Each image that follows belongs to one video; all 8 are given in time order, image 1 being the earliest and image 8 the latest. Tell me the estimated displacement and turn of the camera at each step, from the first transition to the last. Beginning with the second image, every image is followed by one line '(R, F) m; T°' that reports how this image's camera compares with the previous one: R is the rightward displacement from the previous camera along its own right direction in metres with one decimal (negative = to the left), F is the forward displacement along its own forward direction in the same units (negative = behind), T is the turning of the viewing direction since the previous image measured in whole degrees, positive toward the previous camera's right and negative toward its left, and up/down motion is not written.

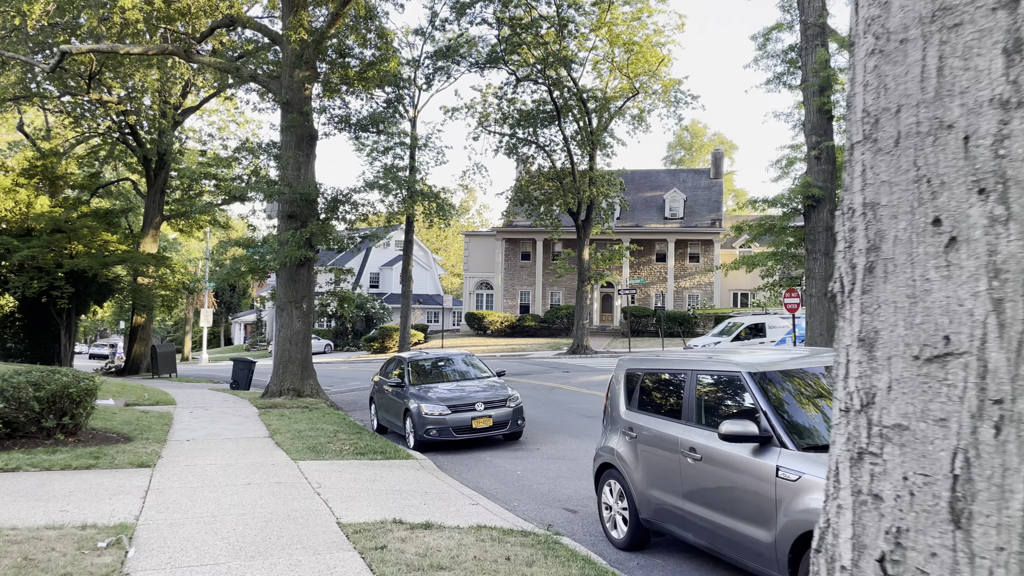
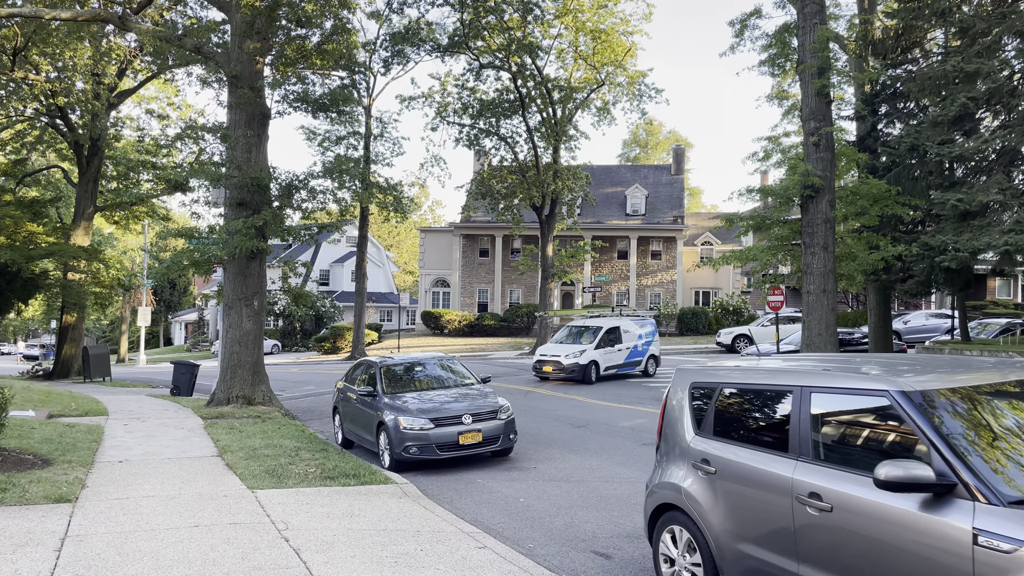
(-0.5, +1.5) m; +4°
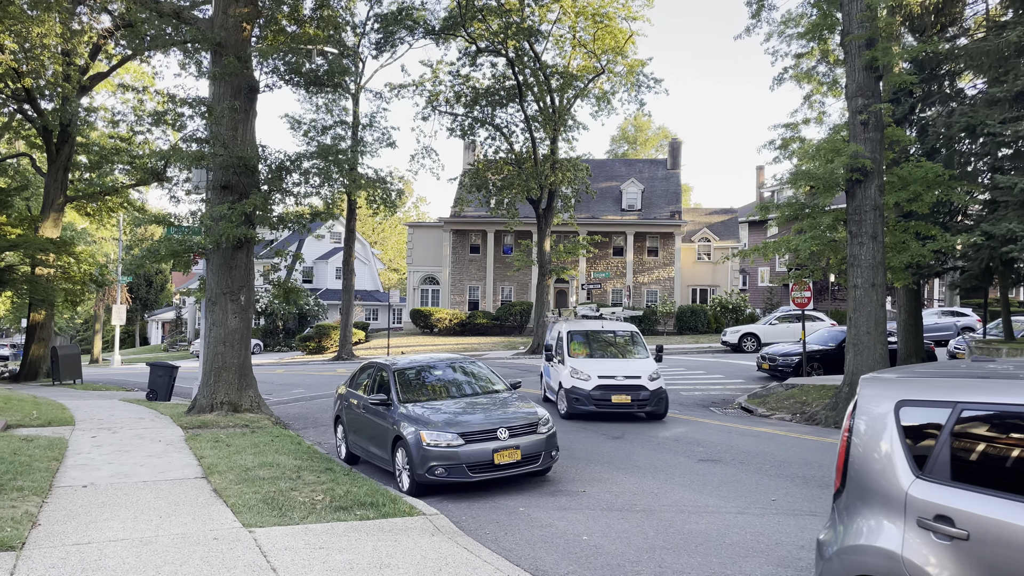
(-0.6, +1.5) m; +1°
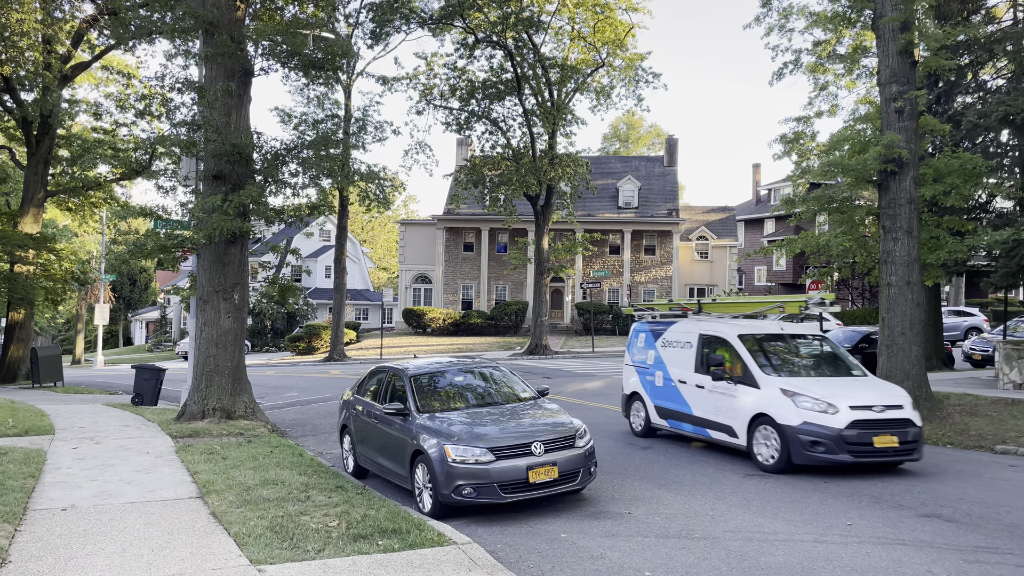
(-0.4, +0.9) m; +1°
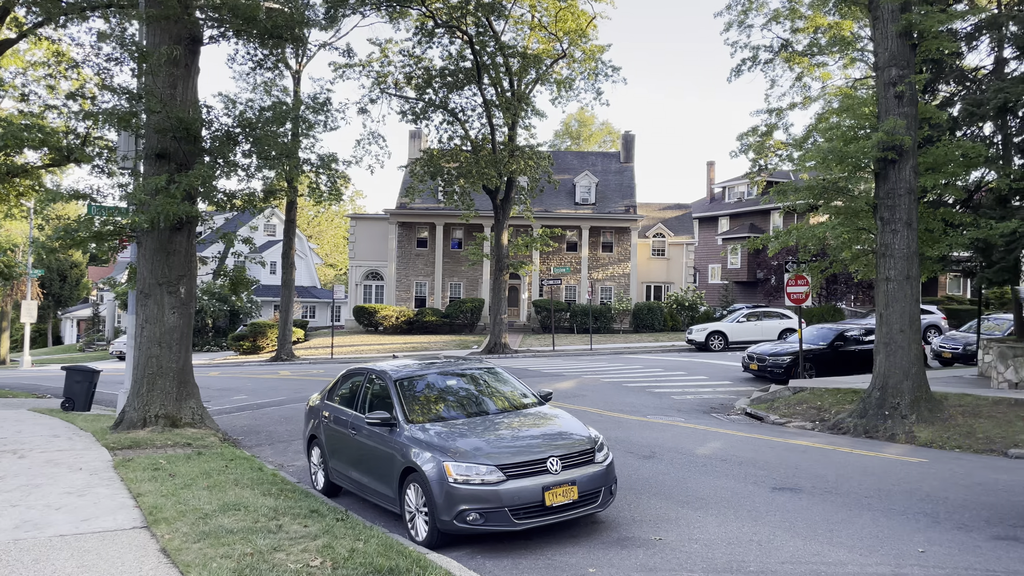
(-0.5, +1.1) m; +4°
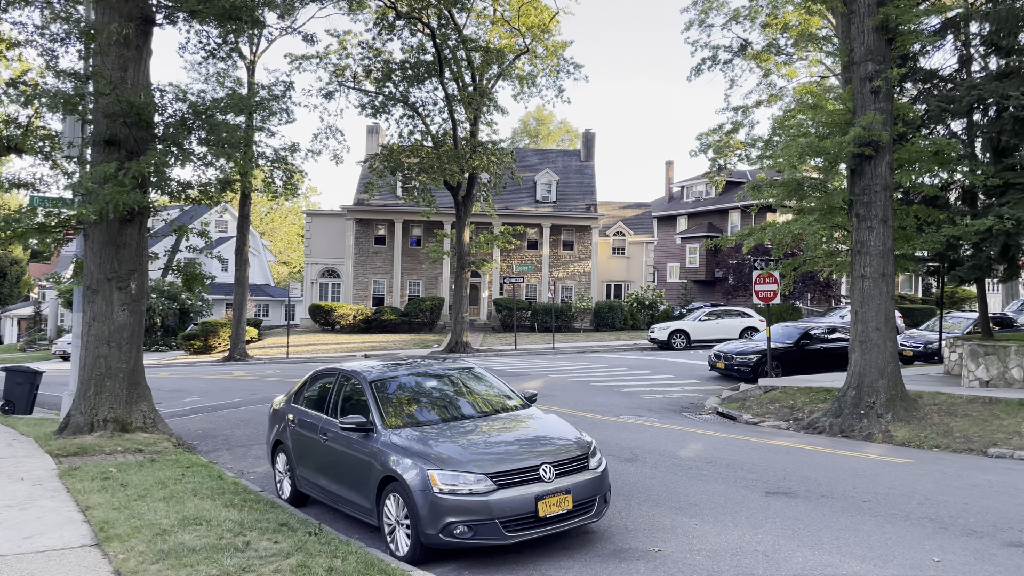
(-0.2, +0.4) m; +3°
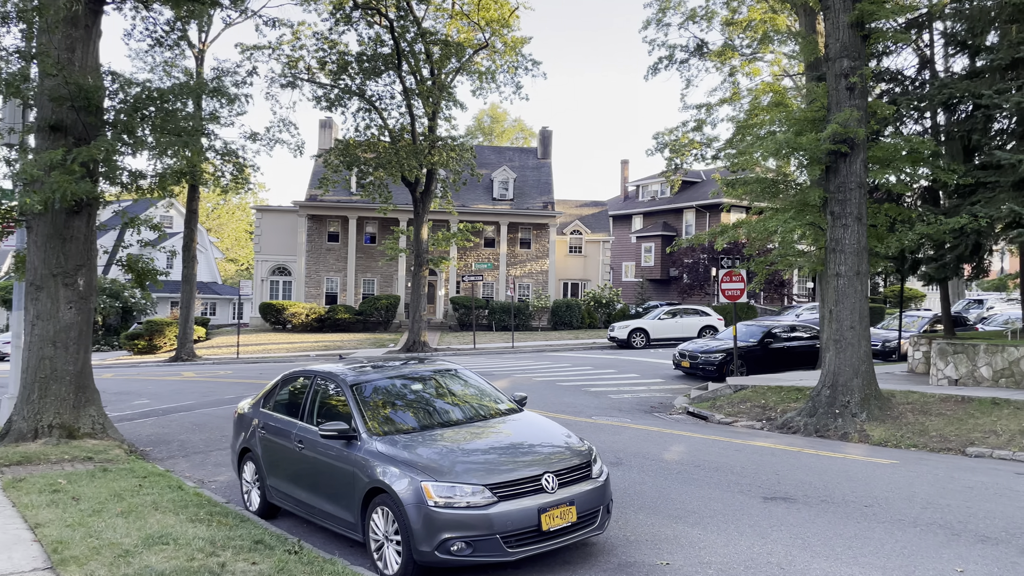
(-0.3, +0.4) m; +4°
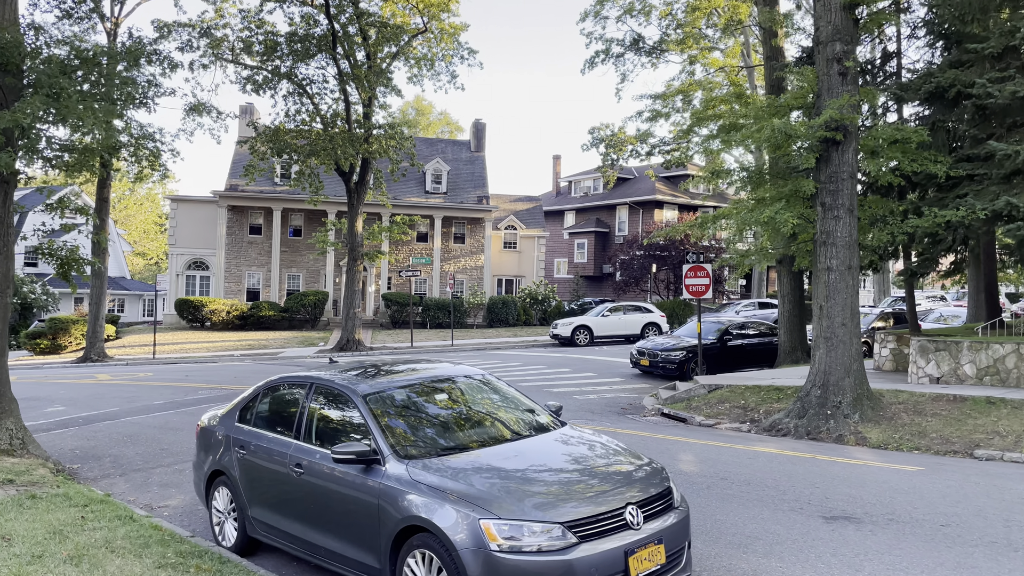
(-0.8, +1.0) m; +6°
